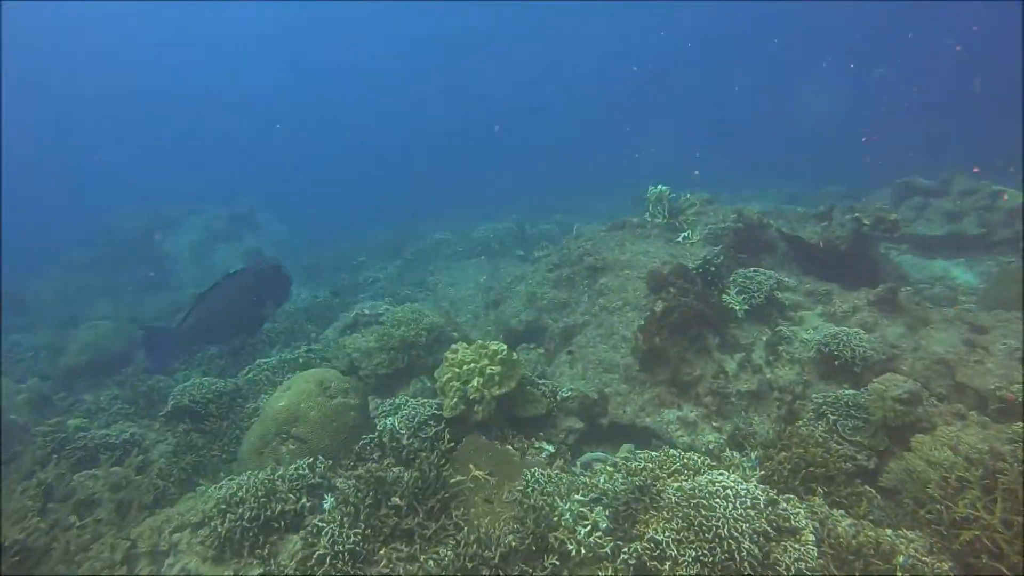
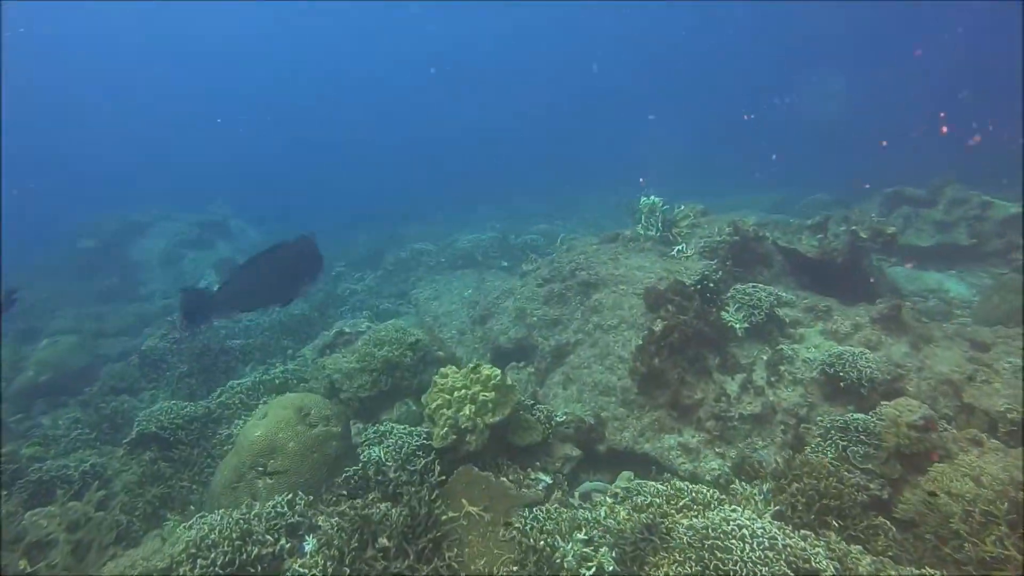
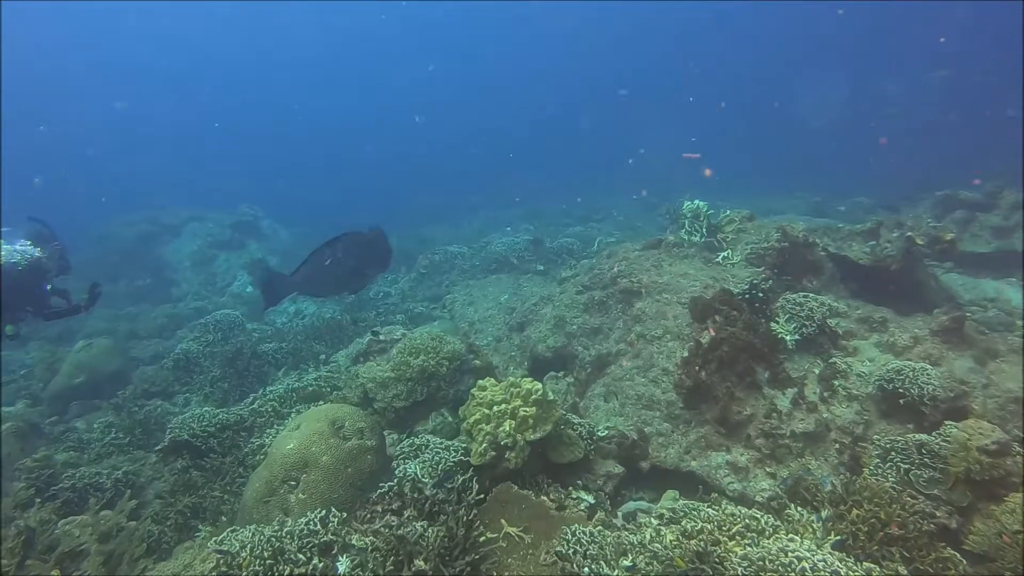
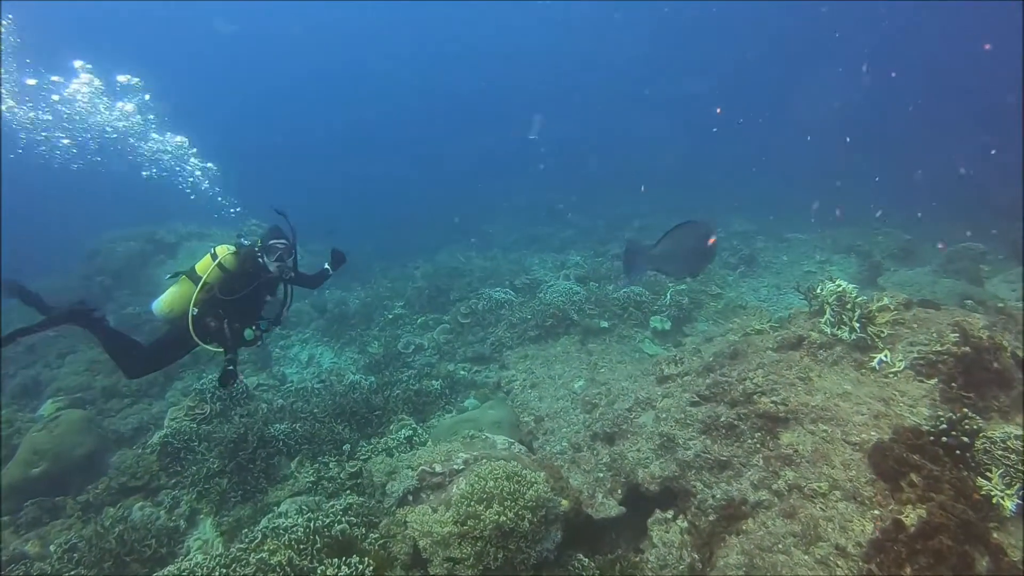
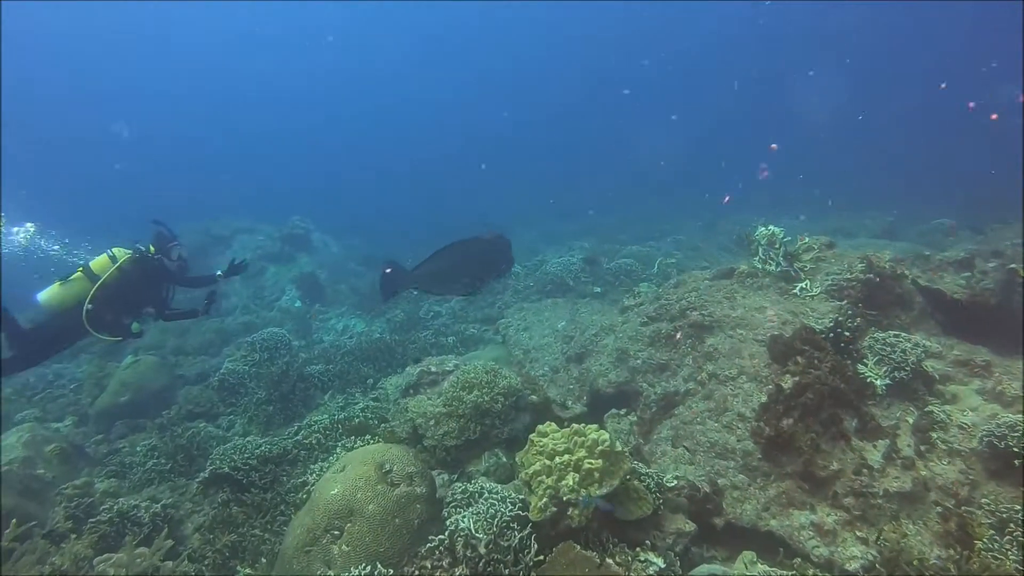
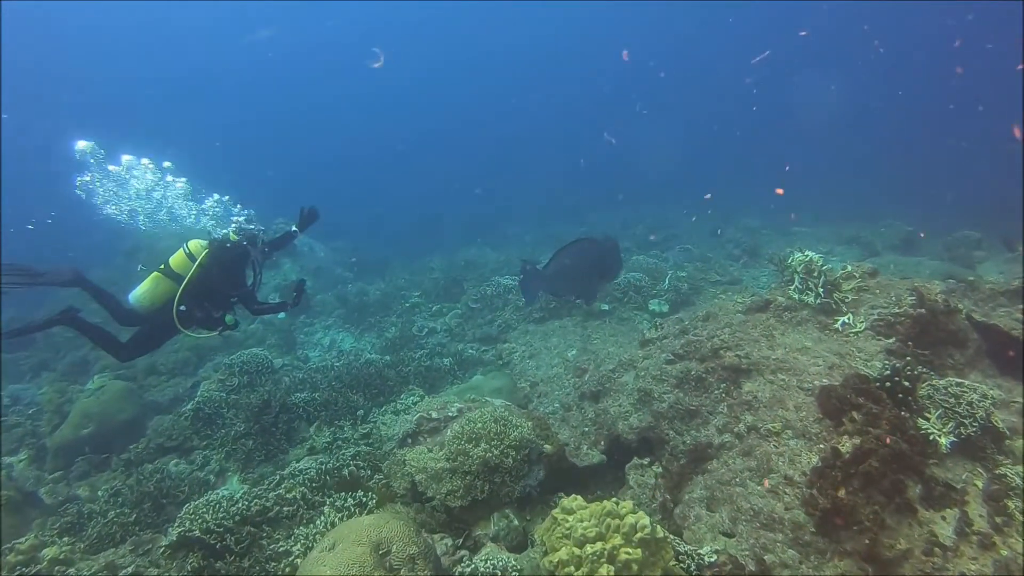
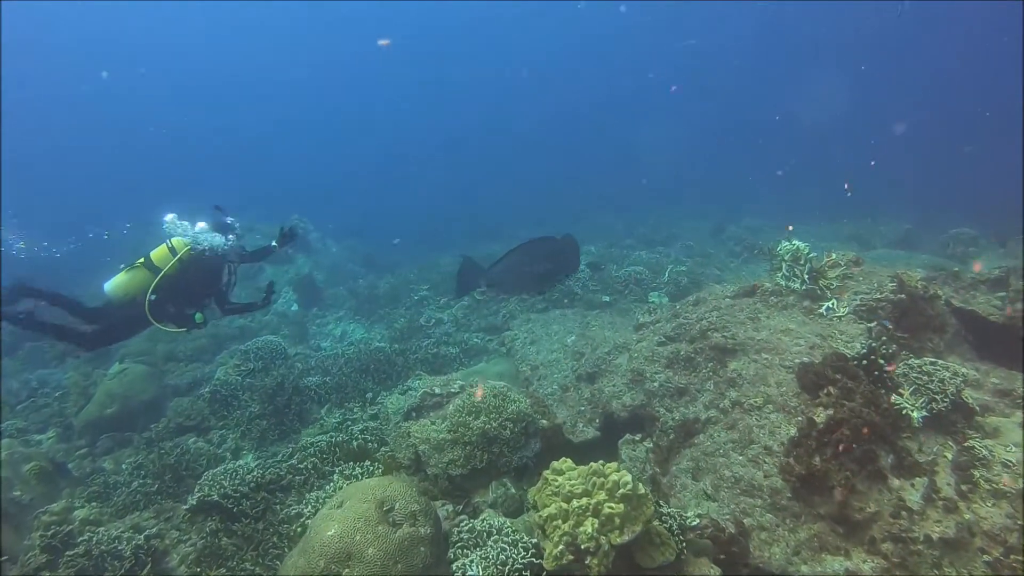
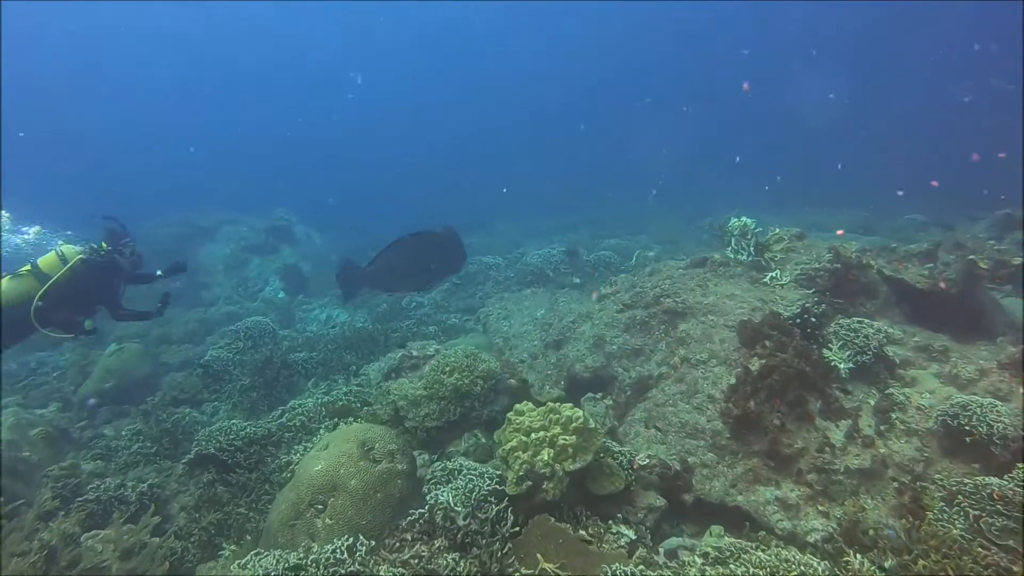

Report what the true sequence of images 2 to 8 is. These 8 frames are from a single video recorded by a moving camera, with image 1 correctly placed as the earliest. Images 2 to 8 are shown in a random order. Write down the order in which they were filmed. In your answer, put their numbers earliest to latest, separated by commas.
2, 3, 8, 5, 7, 6, 4
